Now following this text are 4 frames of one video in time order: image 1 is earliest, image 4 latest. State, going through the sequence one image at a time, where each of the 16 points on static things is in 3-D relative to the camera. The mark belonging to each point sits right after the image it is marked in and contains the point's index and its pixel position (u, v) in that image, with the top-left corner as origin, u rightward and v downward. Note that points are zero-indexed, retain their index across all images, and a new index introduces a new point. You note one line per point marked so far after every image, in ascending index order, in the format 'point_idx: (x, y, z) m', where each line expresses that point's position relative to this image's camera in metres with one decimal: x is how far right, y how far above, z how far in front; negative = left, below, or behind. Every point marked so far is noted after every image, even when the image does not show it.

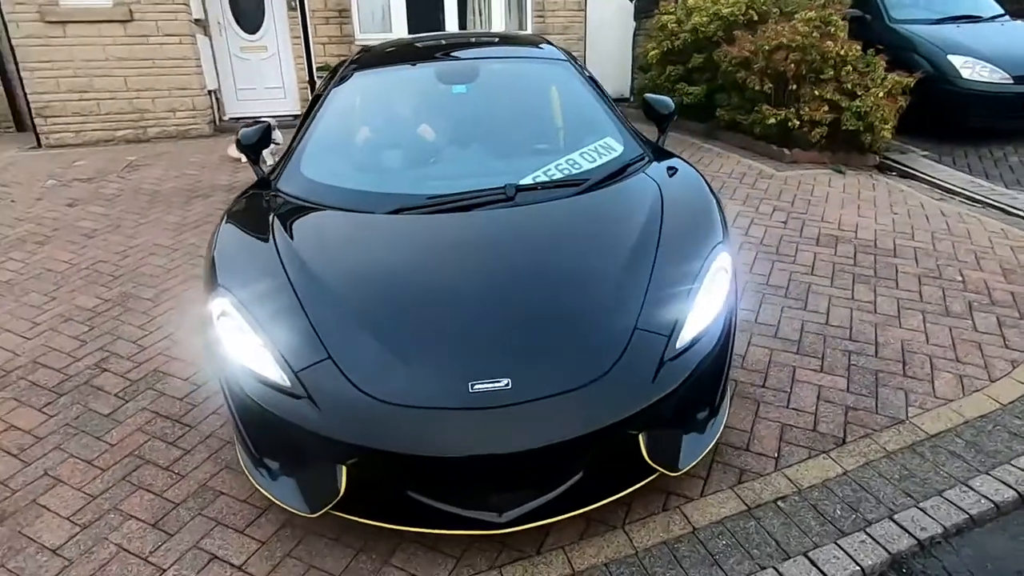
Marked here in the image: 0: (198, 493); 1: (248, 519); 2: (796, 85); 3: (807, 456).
0: (-1.1, -0.7, +2.4) m
1: (-0.9, -0.8, +2.3) m
2: (+2.1, +1.5, +5.0) m
3: (+1.1, -0.6, +2.4) m
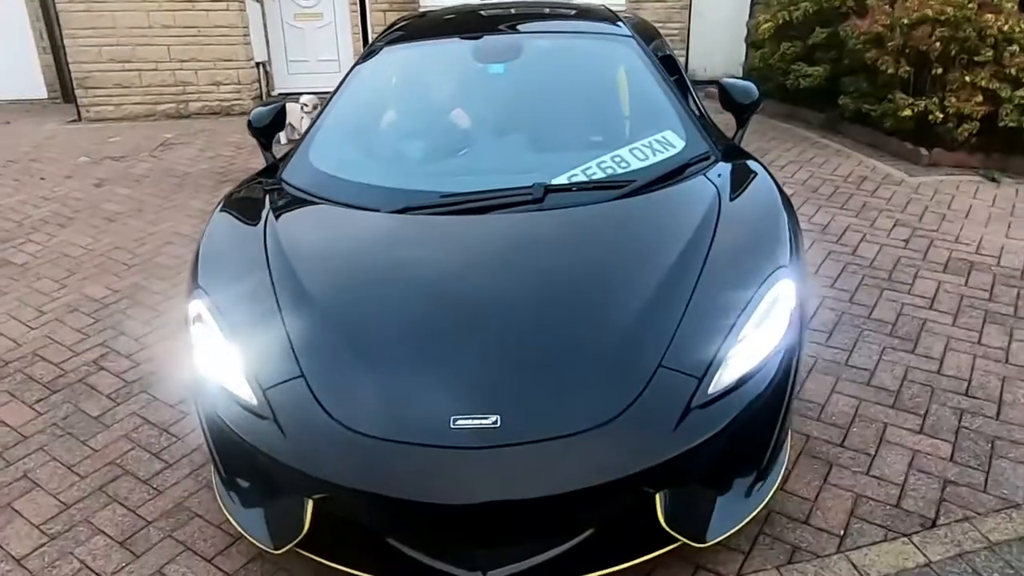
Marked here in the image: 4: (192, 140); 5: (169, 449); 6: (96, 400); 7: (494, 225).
0: (-1.1, -0.7, +2.2) m
1: (-0.9, -0.8, +2.0) m
2: (+2.5, +1.3, +4.4) m
3: (+1.1, -0.7, +1.9) m
4: (-2.8, +1.3, +5.8) m
5: (-1.2, -0.6, +2.4) m
6: (-1.6, -0.4, +2.7) m
7: (-0.1, +0.2, +2.2) m
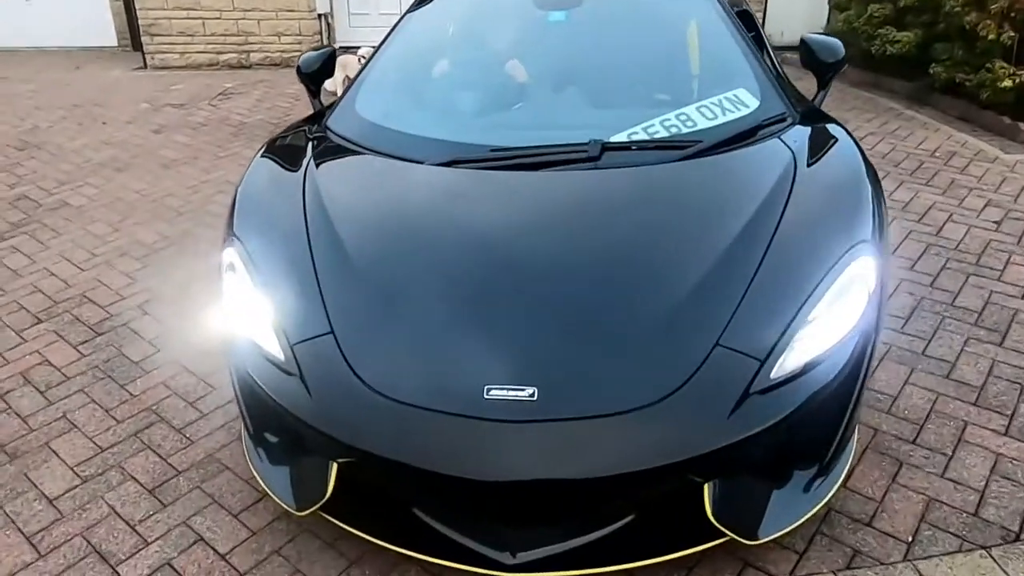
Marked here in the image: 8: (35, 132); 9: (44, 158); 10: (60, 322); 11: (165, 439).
0: (-1.0, -0.6, +2.1) m
1: (-0.8, -0.6, +2.0) m
2: (+2.9, +1.4, +4.0) m
3: (+1.1, -0.7, +1.7) m
4: (-2.3, +1.7, +5.8) m
5: (-1.1, -0.4, +2.4) m
6: (-1.5, -0.2, +2.6) m
7: (+0.1, +0.3, +2.0) m
8: (-3.5, +1.1, +4.9) m
9: (-3.1, +0.9, +4.4) m
10: (-1.9, -0.1, +2.8) m
11: (-1.2, -0.5, +2.2) m
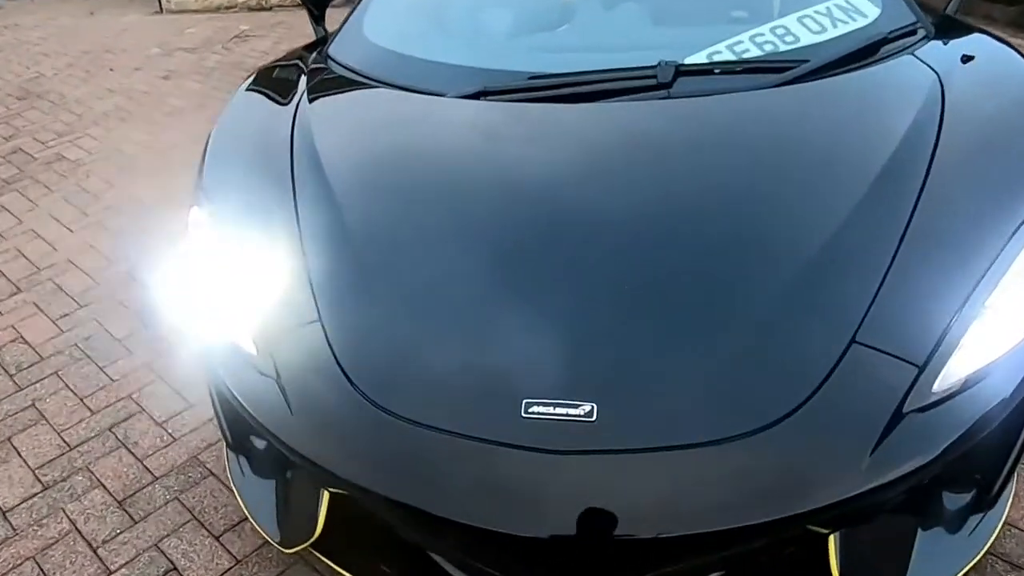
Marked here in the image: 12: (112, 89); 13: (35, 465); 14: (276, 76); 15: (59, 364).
0: (-0.9, -0.5, +1.8) m
1: (-0.7, -0.6, +1.6) m
2: (+3.1, +1.6, +3.3) m
3: (+1.2, -0.6, +1.3) m
4: (-1.9, +2.0, +5.3) m
5: (-1.0, -0.3, +2.0) m
6: (-1.3, -0.1, +2.3) m
7: (+0.2, +0.4, +1.6) m
8: (-3.2, +1.4, +4.6) m
9: (-2.9, +1.1, +4.1) m
10: (-1.7, 0.0, +2.5) m
11: (-1.0, -0.4, +1.9) m
12: (-2.6, +1.3, +4.3) m
13: (-1.3, -0.5, +1.8) m
14: (-0.7, +0.6, +2.0) m
15: (-1.5, -0.2, +2.1) m
